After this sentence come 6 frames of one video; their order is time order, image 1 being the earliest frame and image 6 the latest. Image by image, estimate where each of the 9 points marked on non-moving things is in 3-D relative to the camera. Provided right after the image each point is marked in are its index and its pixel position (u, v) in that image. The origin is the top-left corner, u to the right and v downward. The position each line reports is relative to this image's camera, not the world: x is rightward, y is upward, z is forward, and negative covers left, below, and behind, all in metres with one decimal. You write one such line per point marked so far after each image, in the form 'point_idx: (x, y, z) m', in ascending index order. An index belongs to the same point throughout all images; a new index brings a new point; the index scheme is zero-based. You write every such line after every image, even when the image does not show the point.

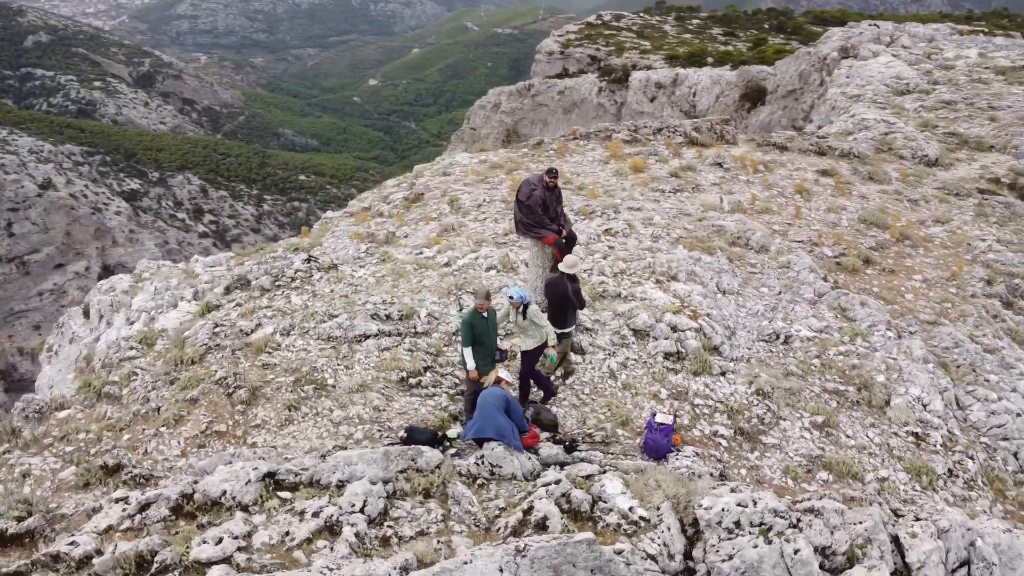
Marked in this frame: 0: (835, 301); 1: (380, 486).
0: (+5.3, -0.3, +13.0) m
1: (-1.1, -1.8, +7.4) m
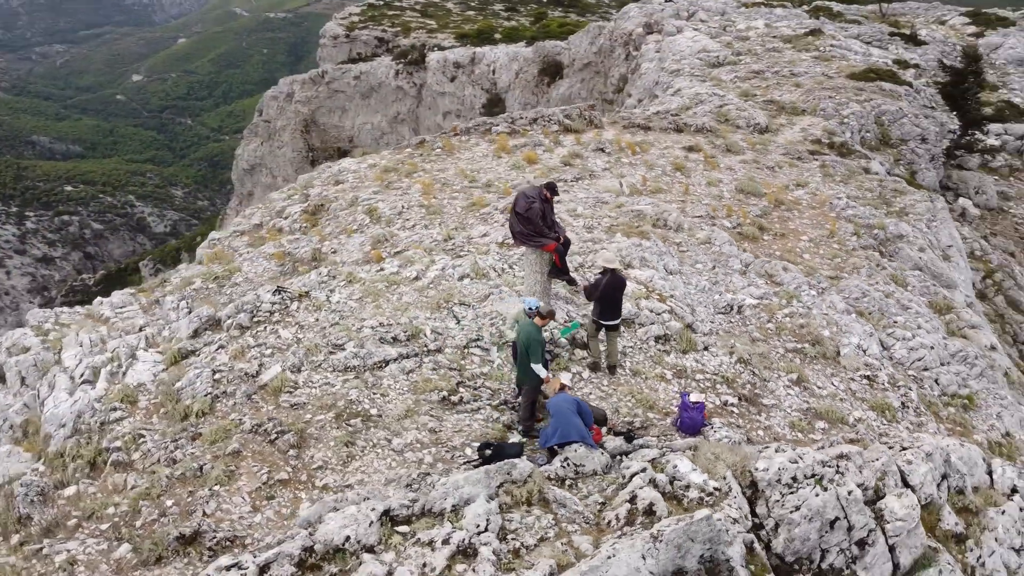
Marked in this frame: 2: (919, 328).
0: (+4.7, +0.3, +14.7) m
1: (-0.1, -2.1, +7.8) m
2: (+7.0, -0.7, +13.7) m
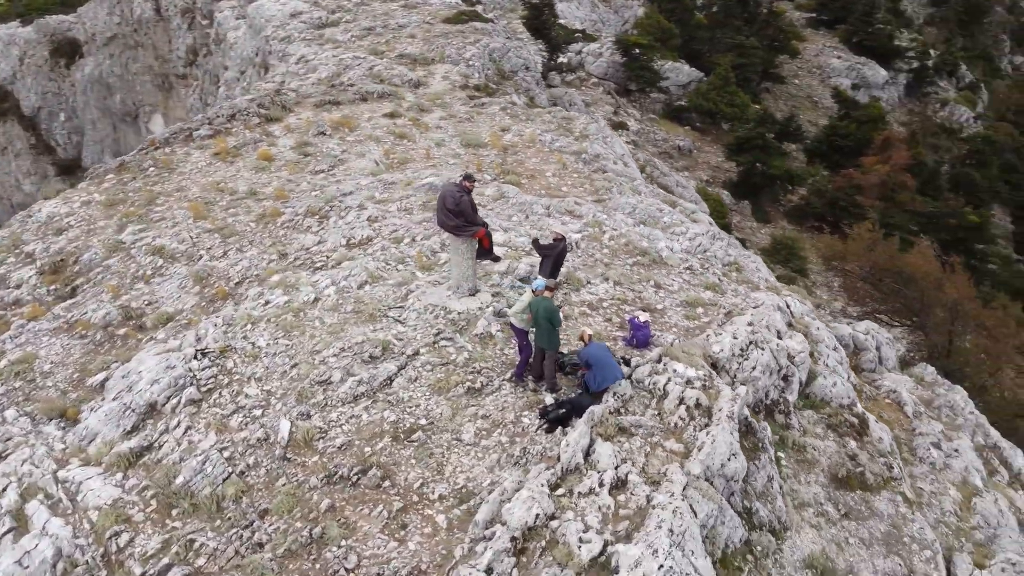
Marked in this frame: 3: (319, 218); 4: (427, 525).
0: (+1.1, +1.7, +17.5) m
1: (+1.1, -1.8, +9.5) m
2: (+3.8, +1.4, +17.8) m
3: (-4.0, +1.5, +16.7) m
4: (-1.0, -2.7, +8.9) m
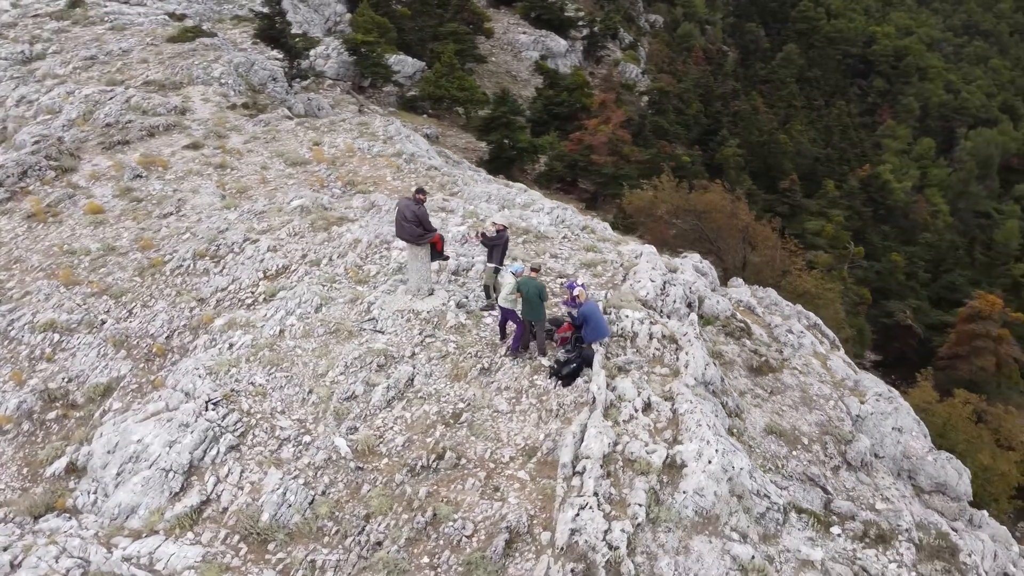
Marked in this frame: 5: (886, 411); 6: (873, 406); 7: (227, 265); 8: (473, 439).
0: (-1.9, +1.9, +19.1) m
1: (+1.6, -1.4, +11.8) m
2: (+0.6, +2.2, +20.4) m
3: (-6.2, +0.6, +16.7) m
4: (+0.1, -2.6, +10.6) m
5: (+6.5, -2.1, +13.9) m
6: (+6.4, -2.1, +14.0) m
7: (-5.8, +0.5, +16.3) m
8: (-0.6, -2.1, +11.2) m
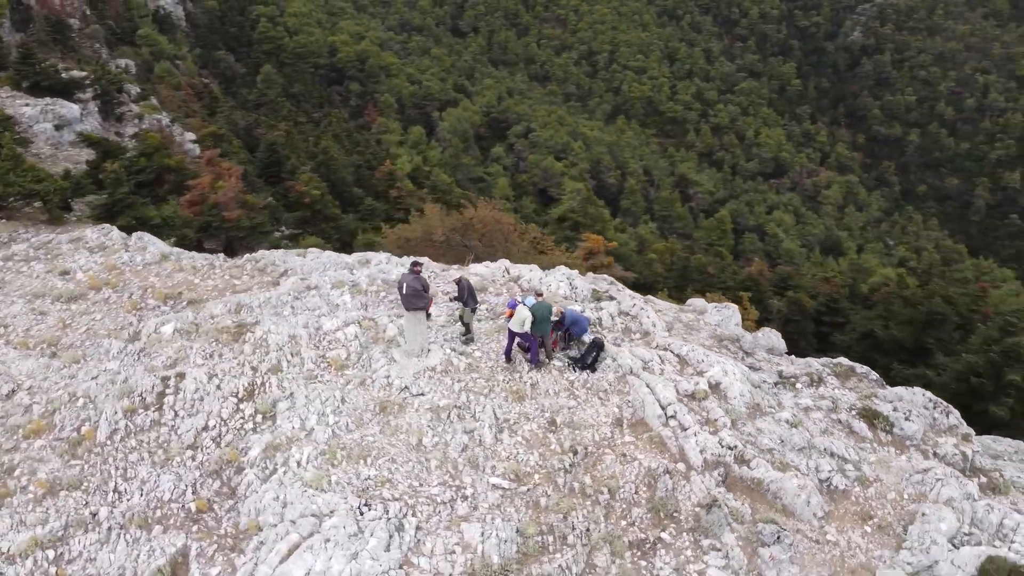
0: (-5.3, 0.0, +19.8) m
1: (+2.3, -1.2, +15.7) m
2: (-4.1, +0.9, +22.1) m
3: (-7.1, -2.3, +15.5) m
4: (+2.1, -2.7, +13.9) m
5: (+5.4, -0.7, +20.1) m
6: (+5.2, -0.7, +20.1) m
7: (-6.4, -2.3, +15.4) m
8: (+1.2, -2.6, +14.1) m
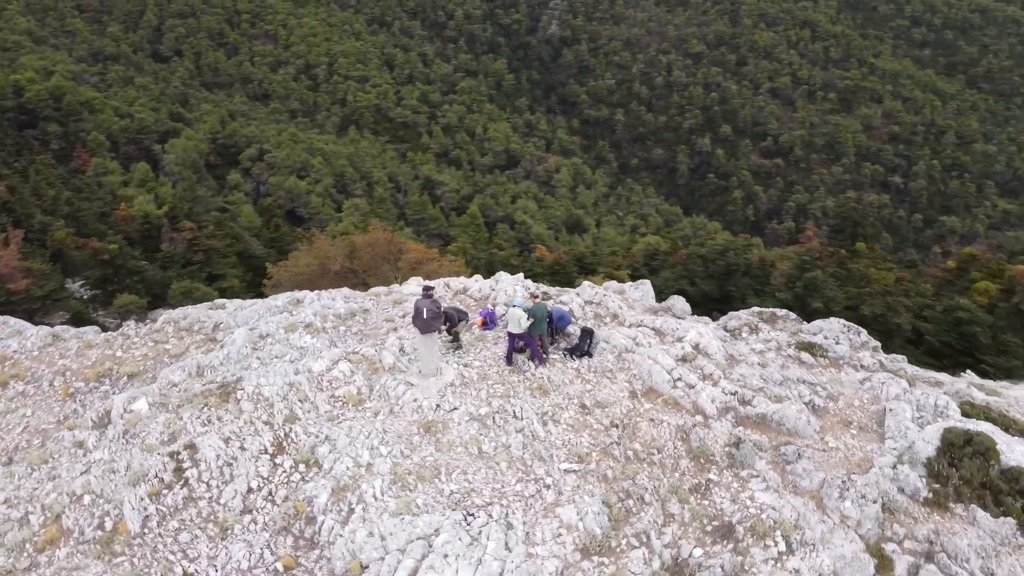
0: (-6.3, -1.2, +19.4) m
1: (+2.3, -1.0, +17.7) m
2: (-6.0, -0.3, +21.9) m
3: (-6.3, -3.7, +14.8) m
4: (+2.9, -2.5, +16.0) m
5: (+3.8, -0.1, +22.8) m
6: (+3.5, -0.1, +22.8) m
7: (-5.7, -3.5, +14.9) m
8: (+1.9, -2.4, +15.9) m
